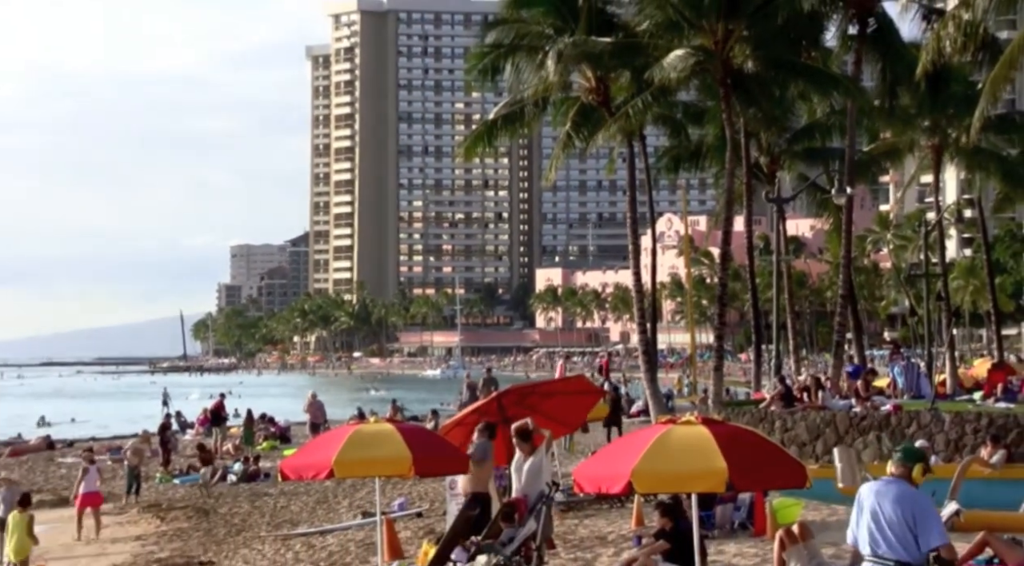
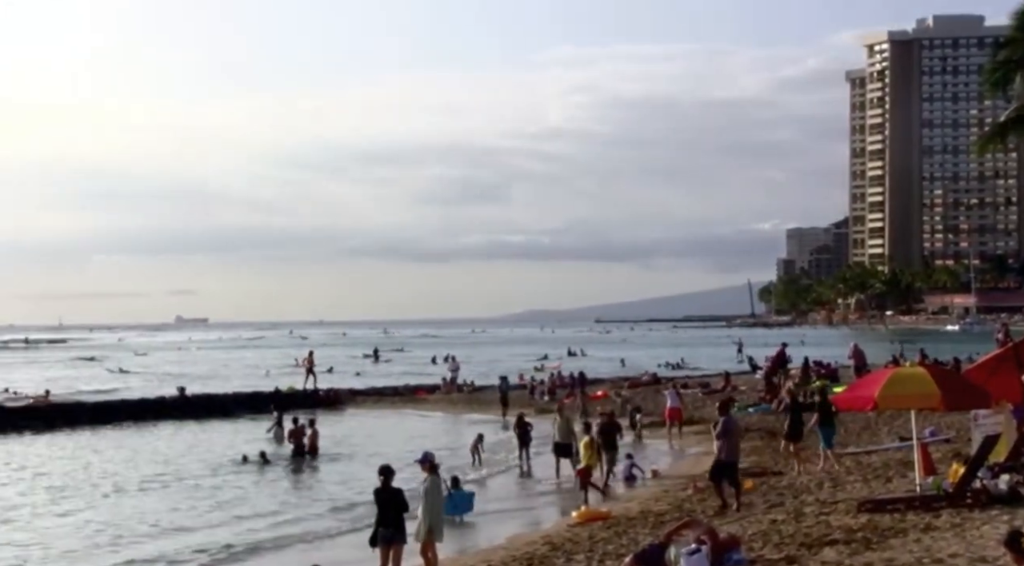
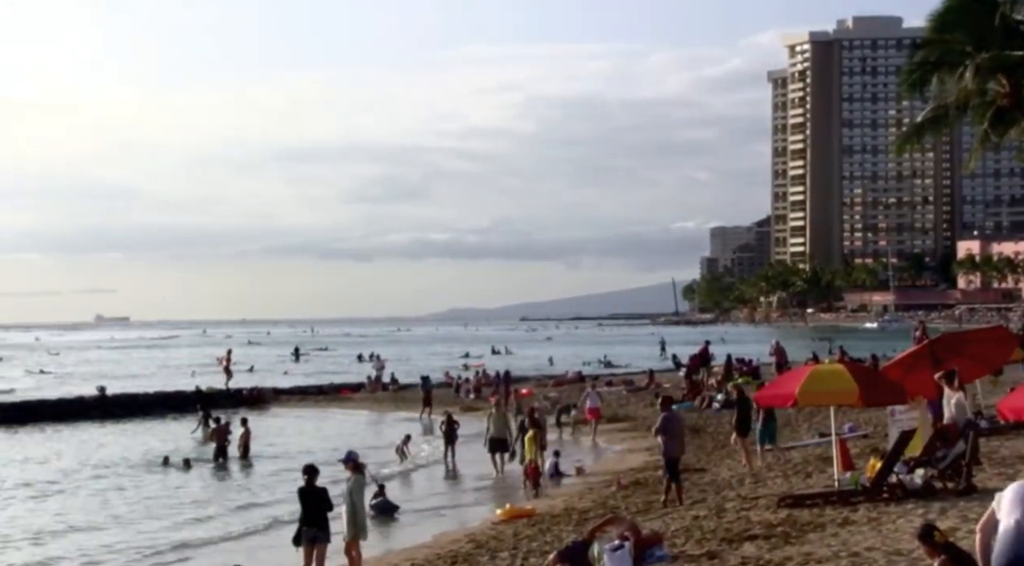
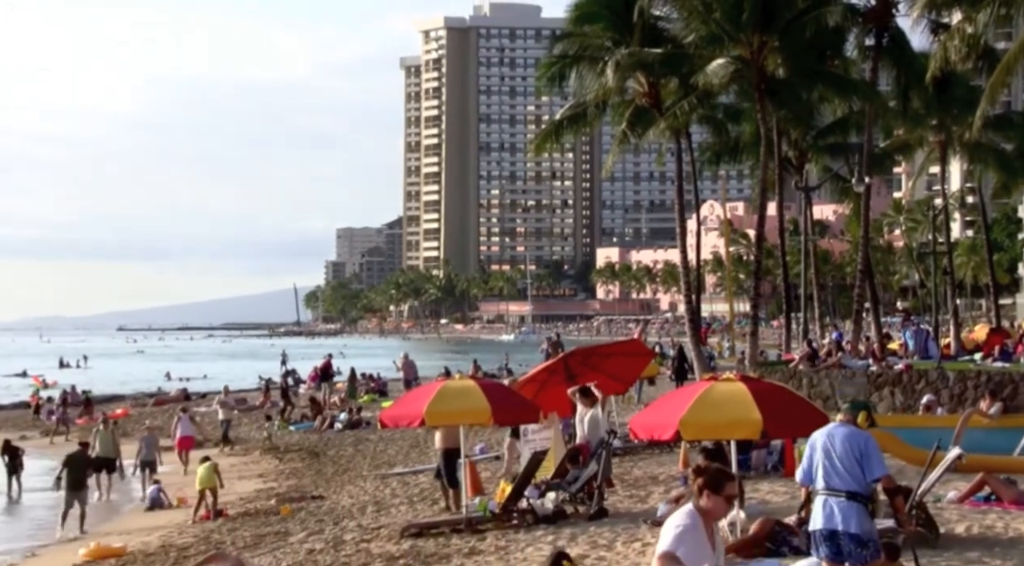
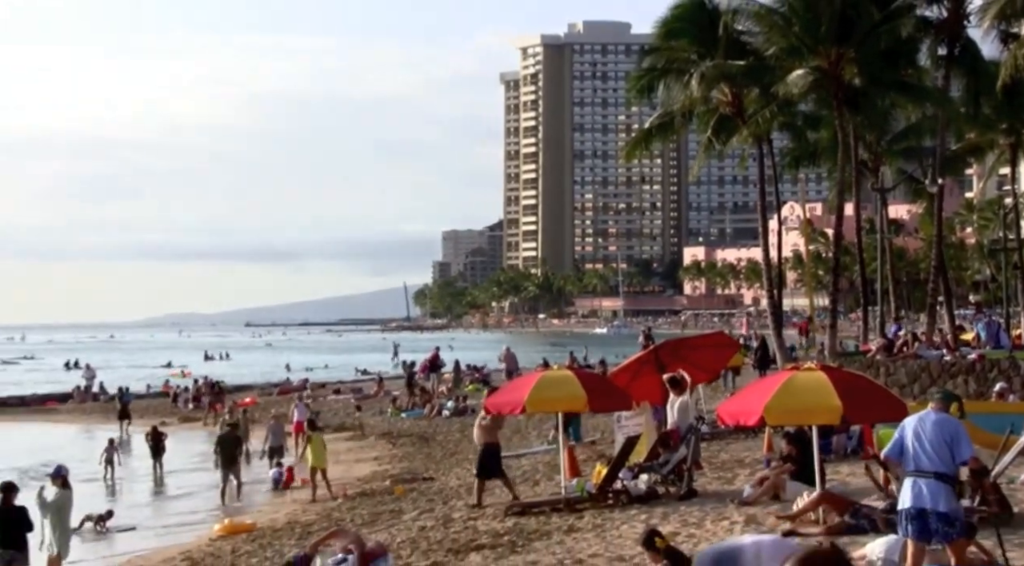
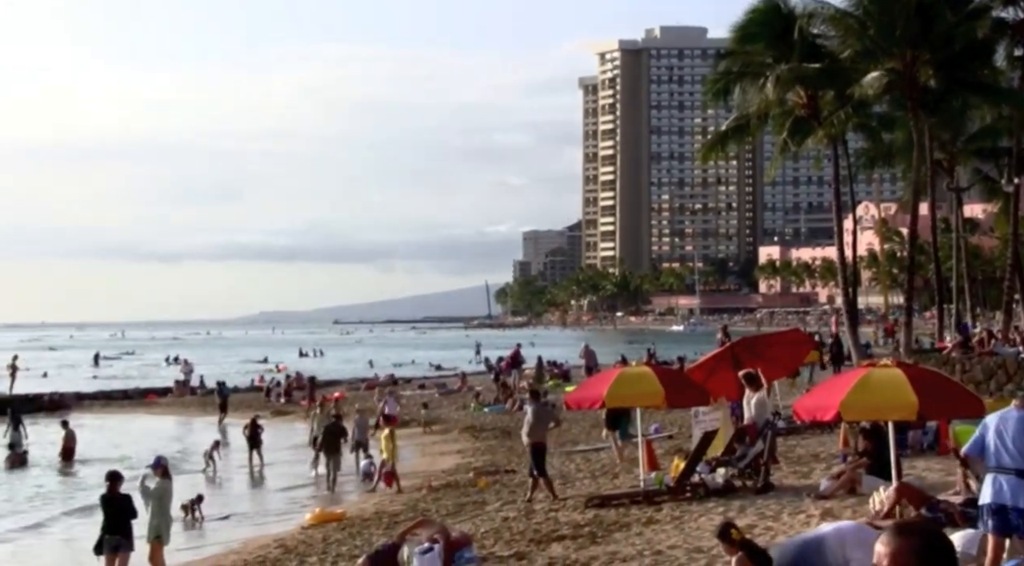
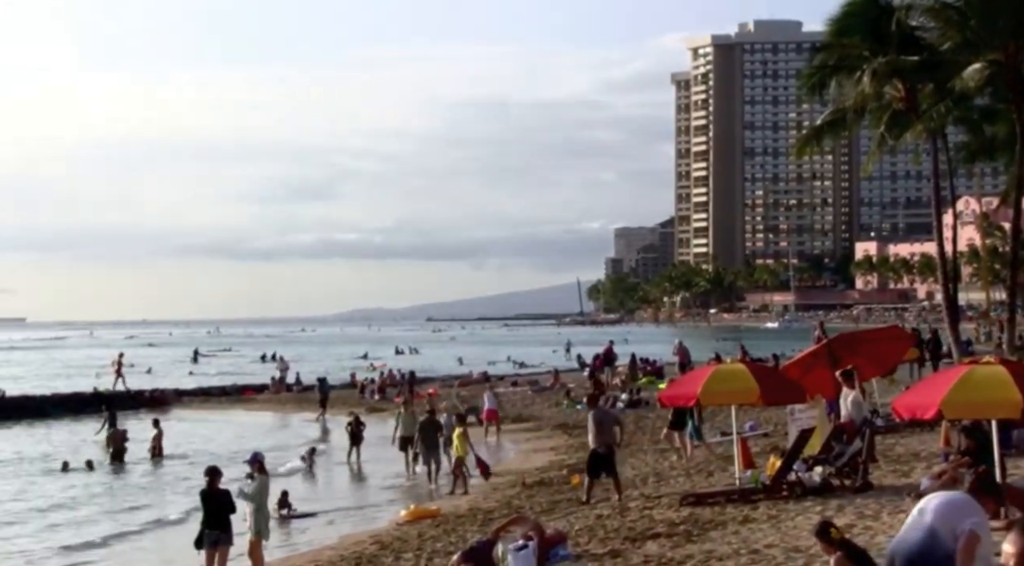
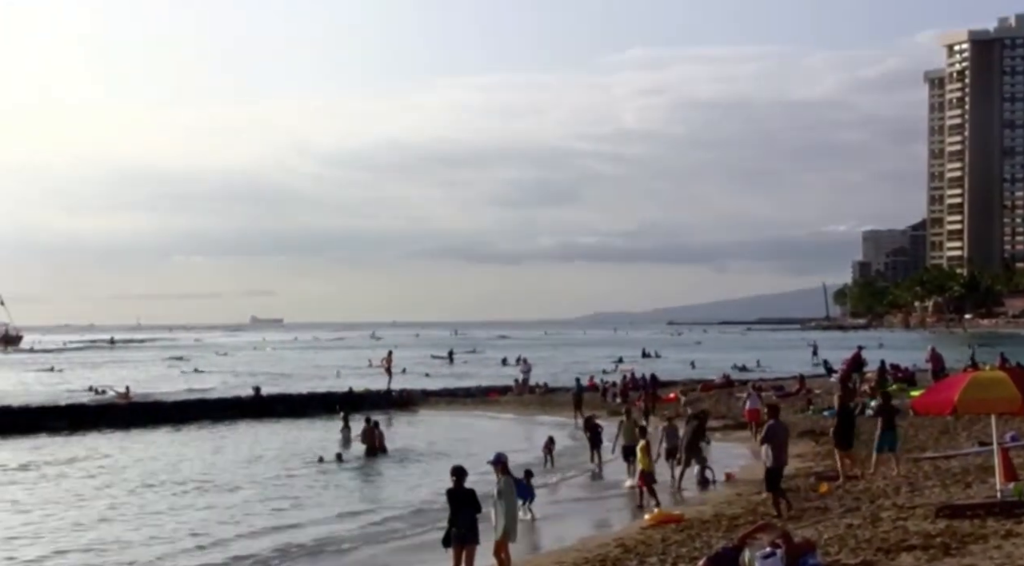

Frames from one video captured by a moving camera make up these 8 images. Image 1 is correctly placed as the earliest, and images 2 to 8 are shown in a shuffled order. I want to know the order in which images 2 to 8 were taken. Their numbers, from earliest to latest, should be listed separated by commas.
4, 5, 6, 7, 3, 2, 8
